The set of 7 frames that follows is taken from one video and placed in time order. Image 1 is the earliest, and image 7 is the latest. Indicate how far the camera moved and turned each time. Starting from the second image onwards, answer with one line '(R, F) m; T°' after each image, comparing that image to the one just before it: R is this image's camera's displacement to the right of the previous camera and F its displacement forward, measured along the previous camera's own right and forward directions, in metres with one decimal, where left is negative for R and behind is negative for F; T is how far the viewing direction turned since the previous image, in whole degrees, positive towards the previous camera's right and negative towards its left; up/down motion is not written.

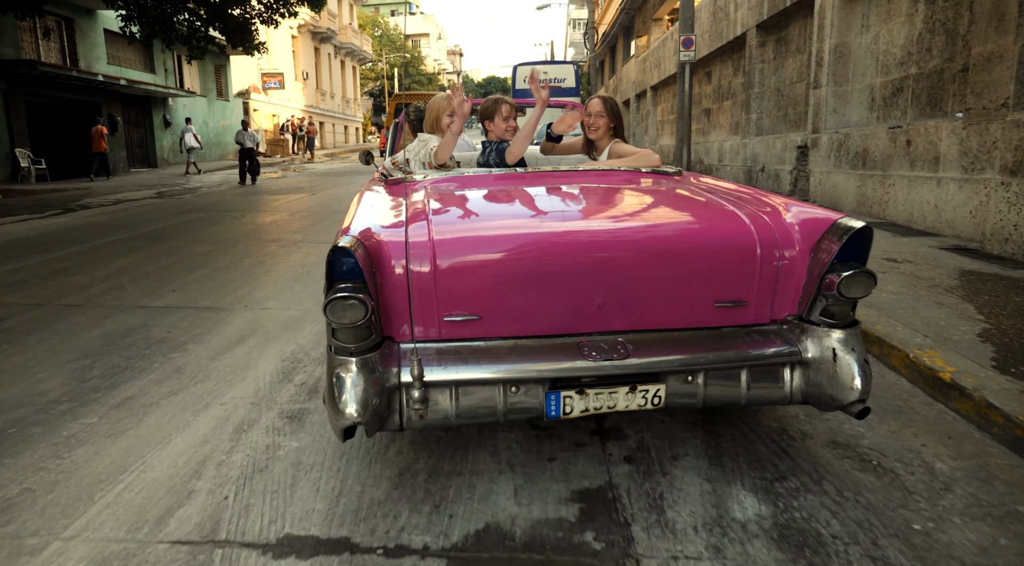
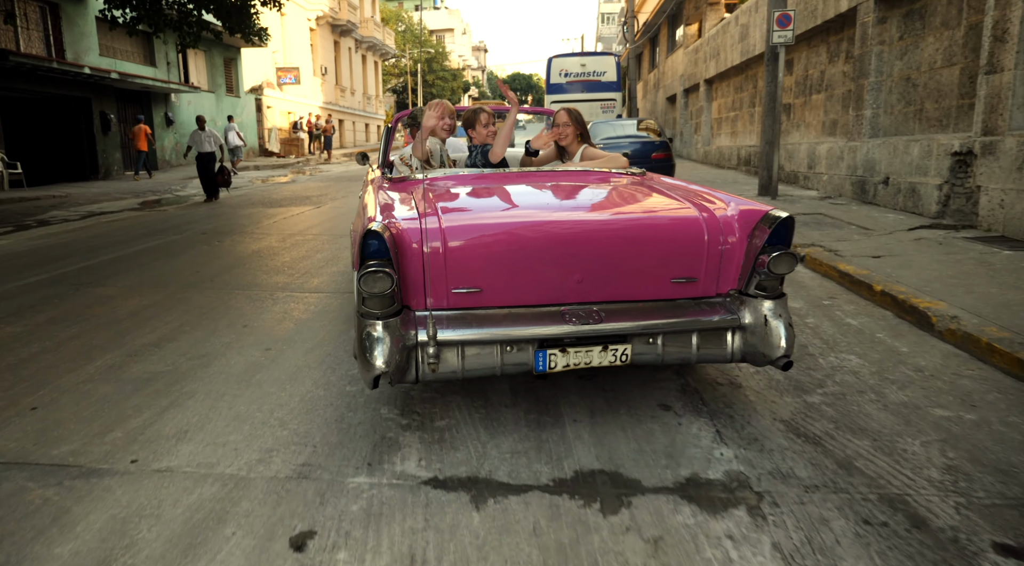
(-0.3, +2.4) m; -2°
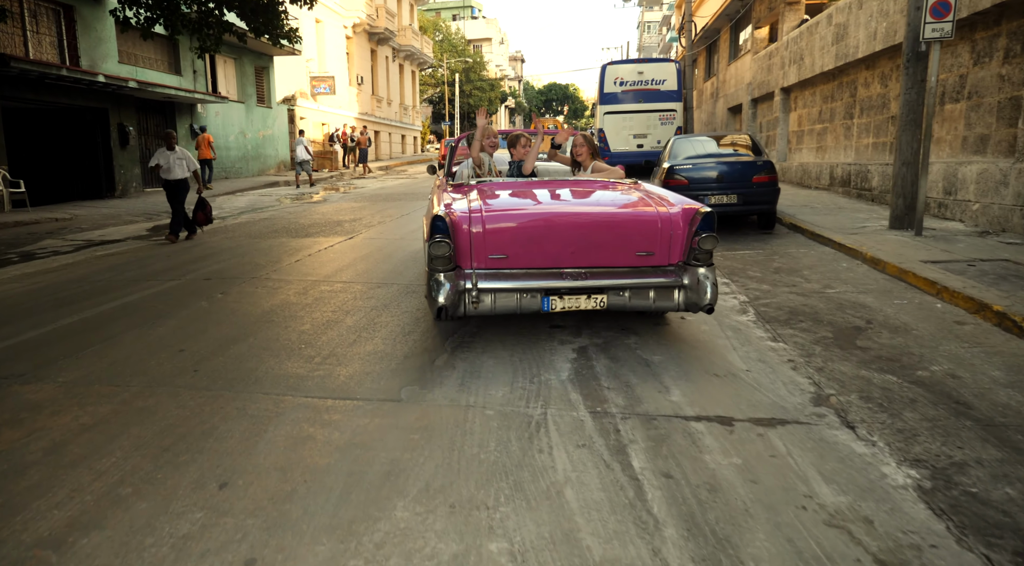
(-0.5, +1.9) m; -3°
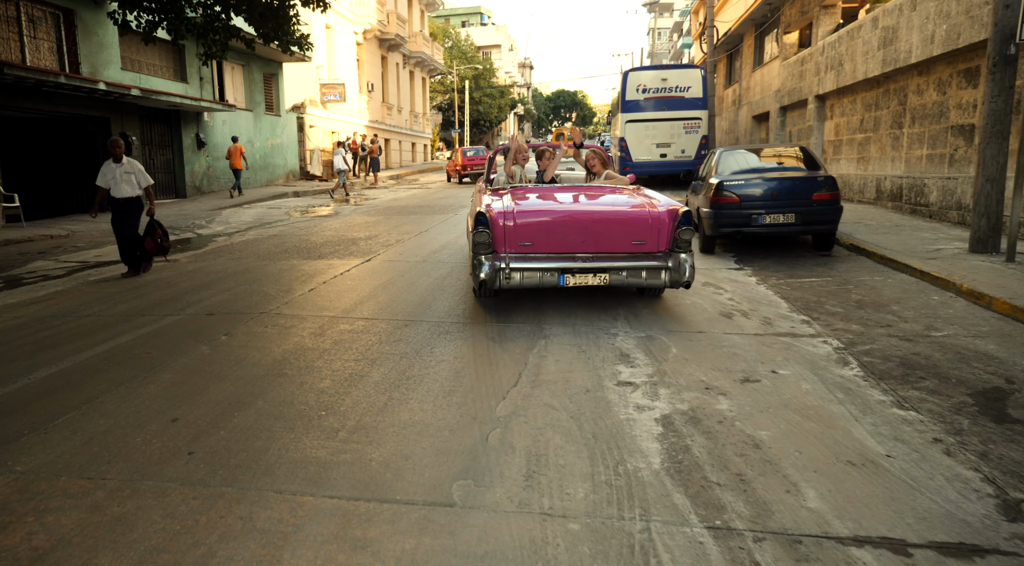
(-0.3, +0.9) m; -1°
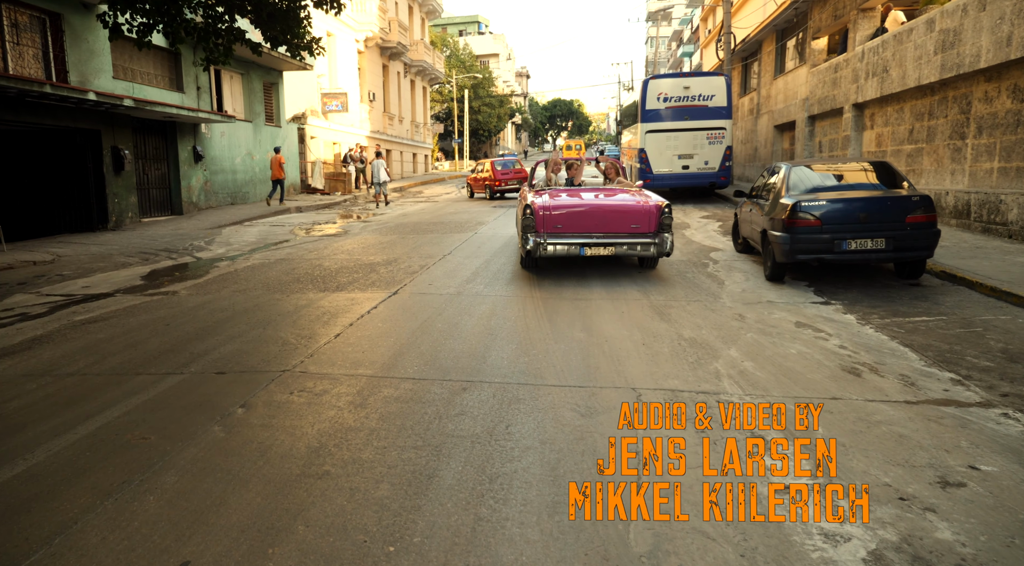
(-0.6, +1.1) m; 0°
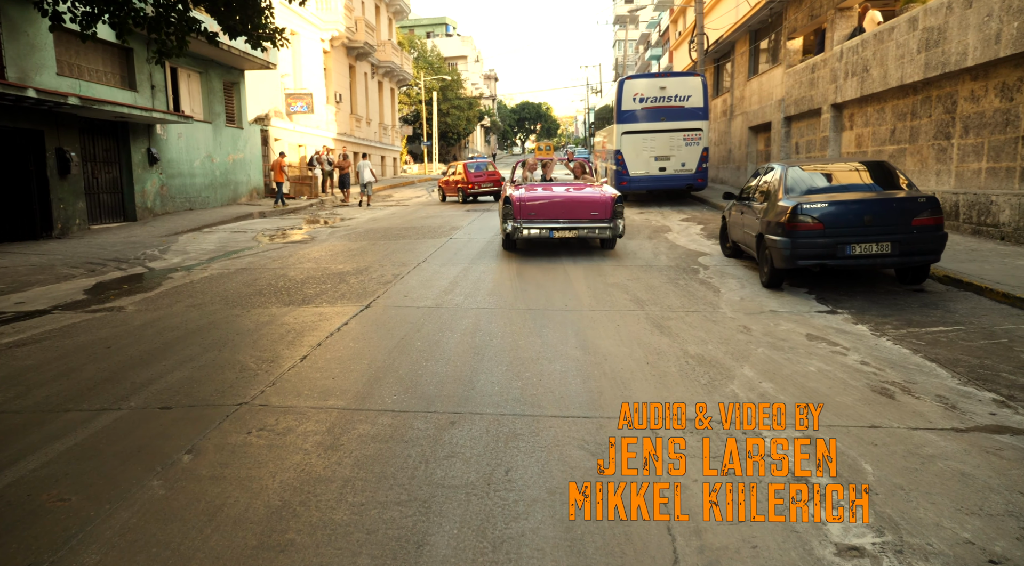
(-0.1, +0.6) m; +3°
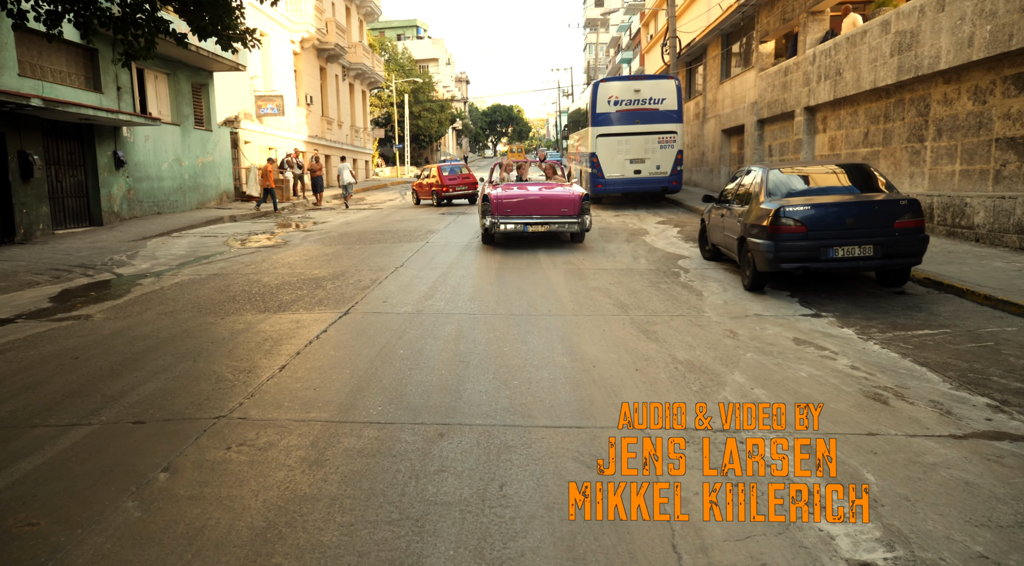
(-0.1, +0.1) m; +2°
